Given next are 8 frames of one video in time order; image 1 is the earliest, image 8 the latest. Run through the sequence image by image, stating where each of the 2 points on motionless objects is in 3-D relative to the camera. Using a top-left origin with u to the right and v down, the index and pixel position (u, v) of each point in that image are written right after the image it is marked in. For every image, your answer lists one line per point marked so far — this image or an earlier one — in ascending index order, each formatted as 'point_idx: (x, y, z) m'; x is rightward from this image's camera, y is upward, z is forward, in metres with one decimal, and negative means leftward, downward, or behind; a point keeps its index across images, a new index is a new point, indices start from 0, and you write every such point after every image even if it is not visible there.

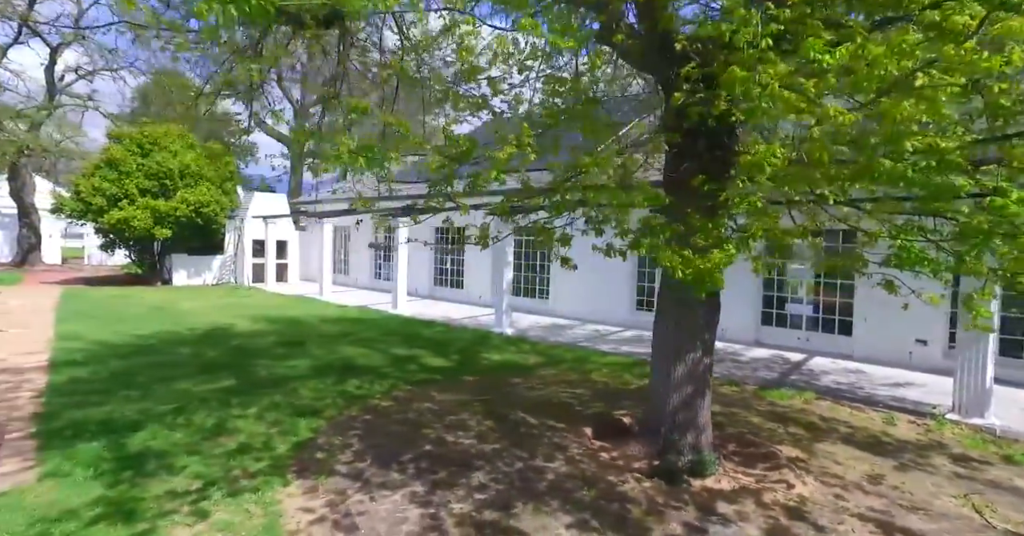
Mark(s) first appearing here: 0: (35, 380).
0: (-5.5, -1.3, +6.9) m
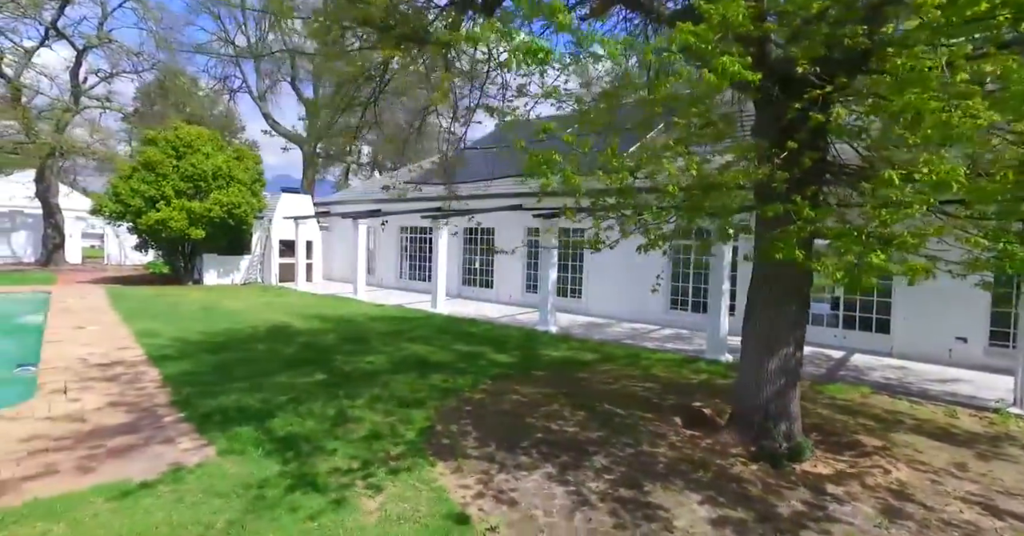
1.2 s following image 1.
0: (-4.4, -1.3, +7.3) m
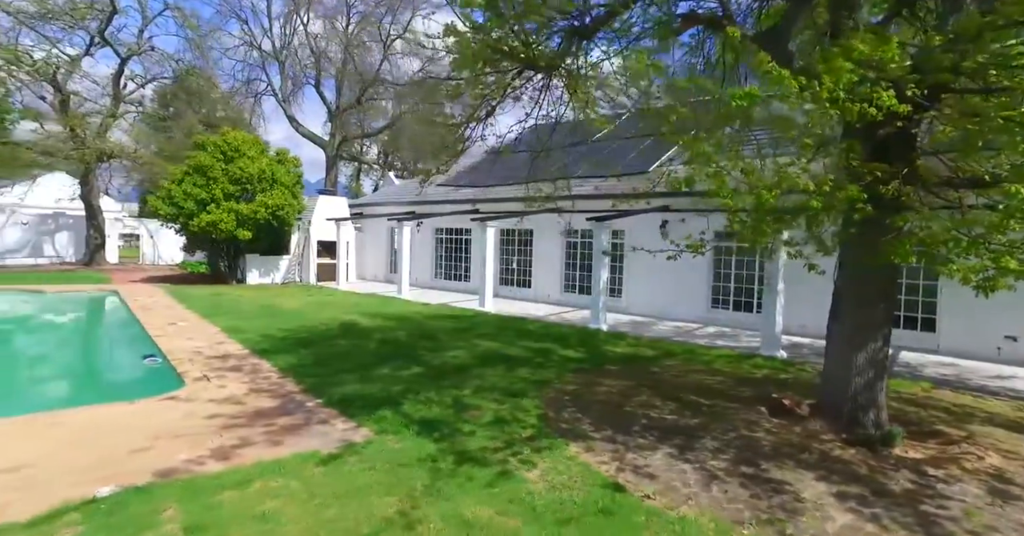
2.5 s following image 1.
0: (-3.2, -1.3, +7.9) m
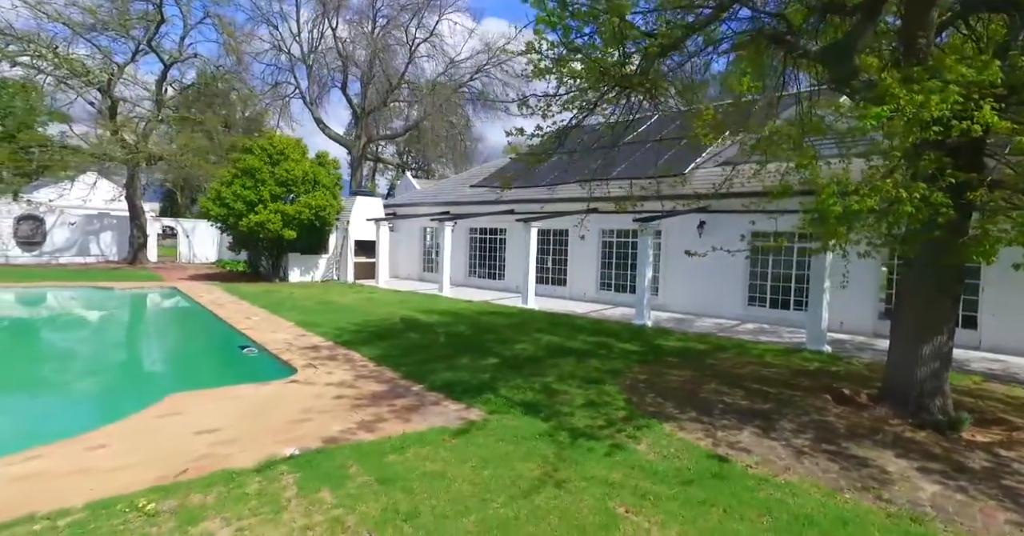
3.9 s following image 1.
0: (-2.2, -1.3, +8.5) m
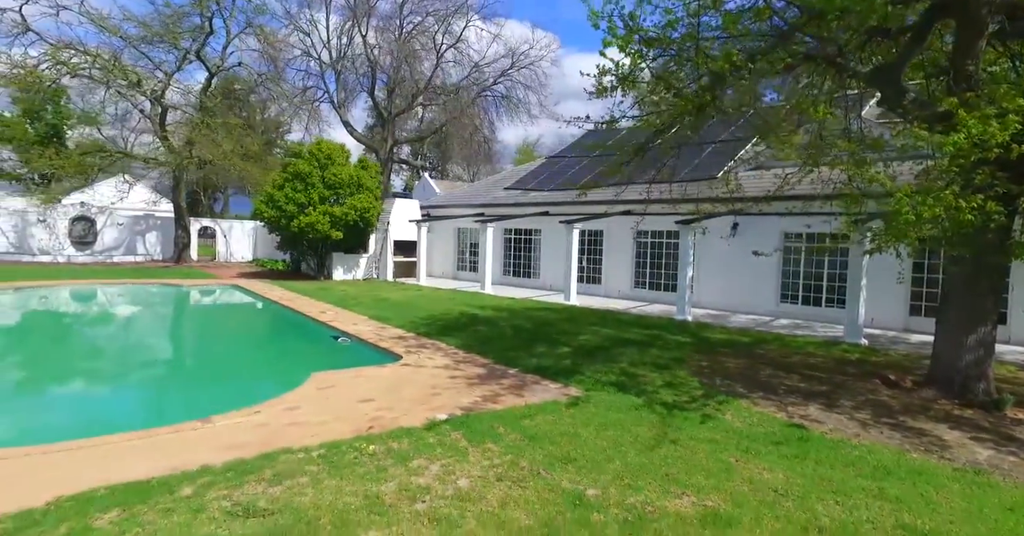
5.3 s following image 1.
0: (-1.0, -1.2, +9.5) m
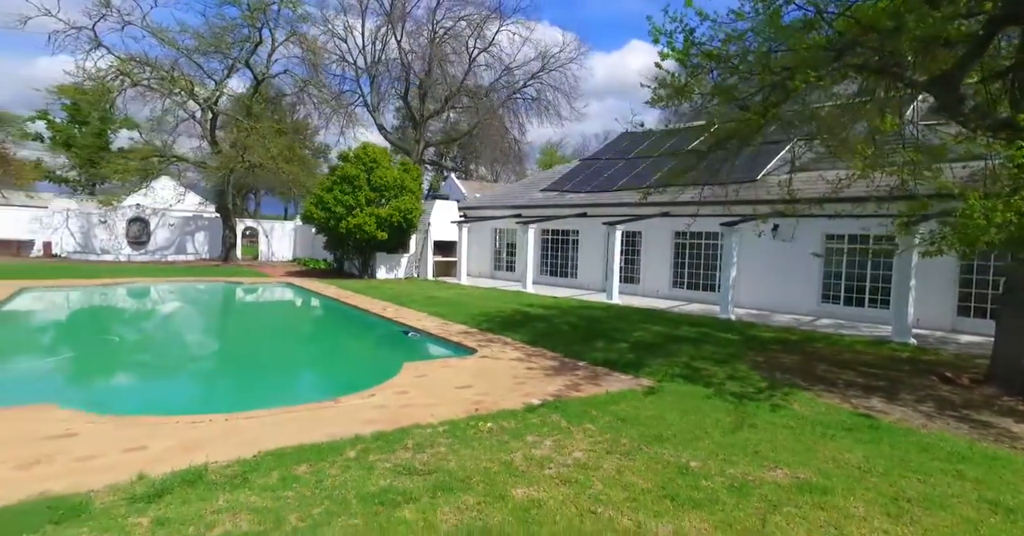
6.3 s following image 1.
0: (0.0, -1.2, +10.1) m
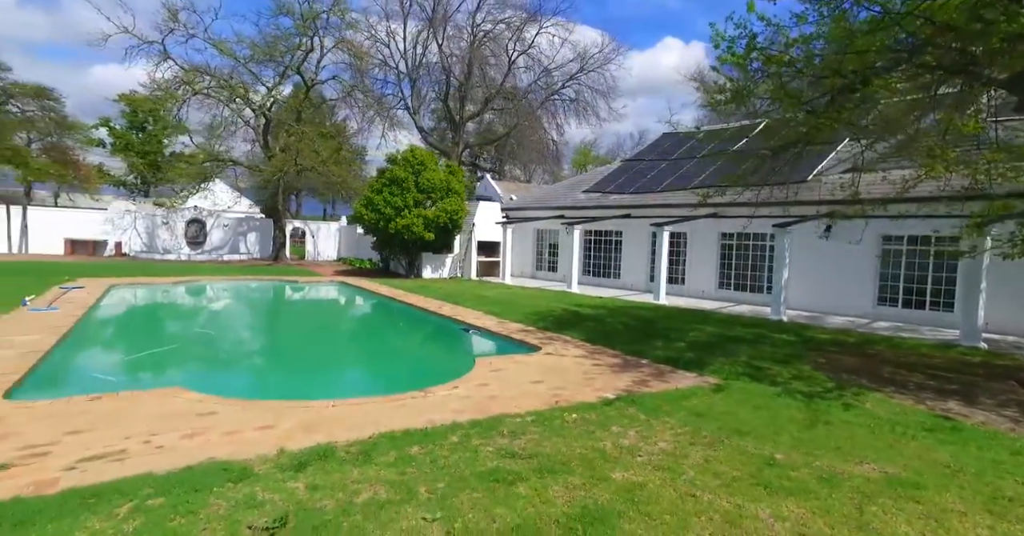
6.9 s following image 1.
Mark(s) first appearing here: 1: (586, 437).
0: (+1.1, -1.2, +10.3) m
1: (+0.6, -1.4, +4.8) m
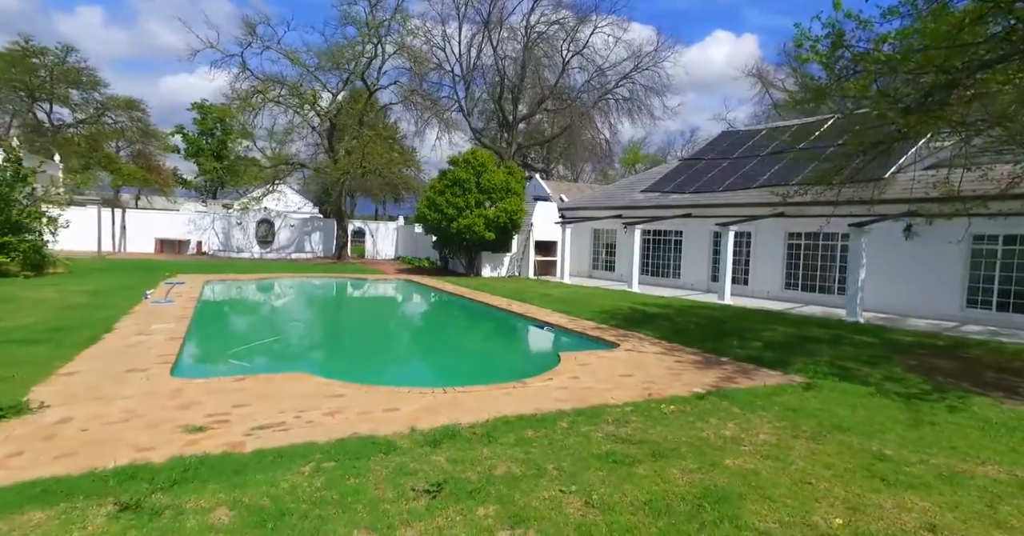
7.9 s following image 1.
0: (+2.4, -1.2, +10.4) m
1: (+1.4, -1.3, +4.9) m
